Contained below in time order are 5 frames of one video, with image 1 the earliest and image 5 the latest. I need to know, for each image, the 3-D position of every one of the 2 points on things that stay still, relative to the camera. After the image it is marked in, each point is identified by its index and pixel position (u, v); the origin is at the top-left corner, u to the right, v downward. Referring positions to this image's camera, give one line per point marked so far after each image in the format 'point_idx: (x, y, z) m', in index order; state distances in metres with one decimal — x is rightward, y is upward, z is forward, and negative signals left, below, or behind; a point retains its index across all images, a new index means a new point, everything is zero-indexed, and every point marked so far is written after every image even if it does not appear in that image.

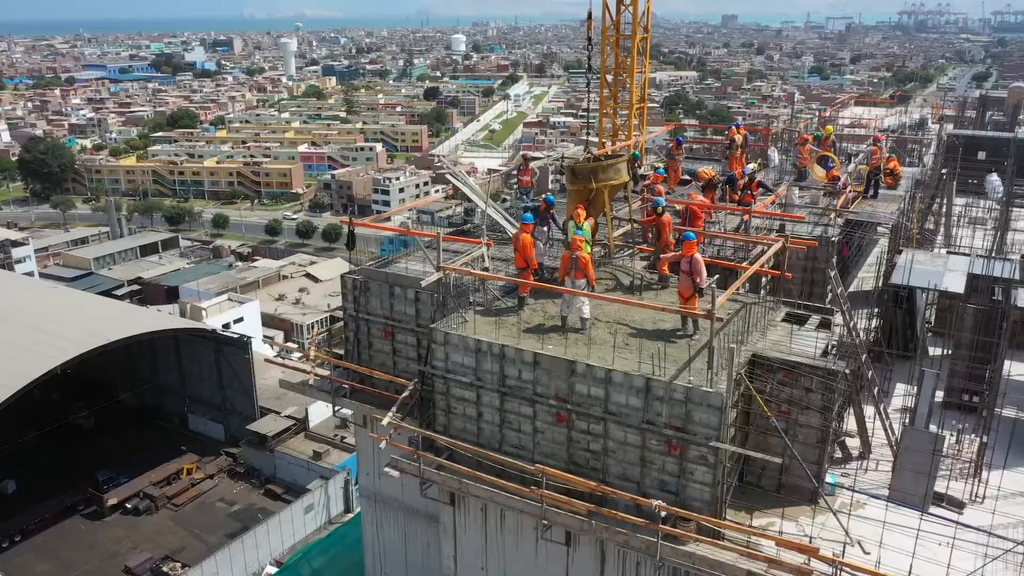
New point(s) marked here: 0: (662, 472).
0: (+1.9, -2.3, +9.3) m
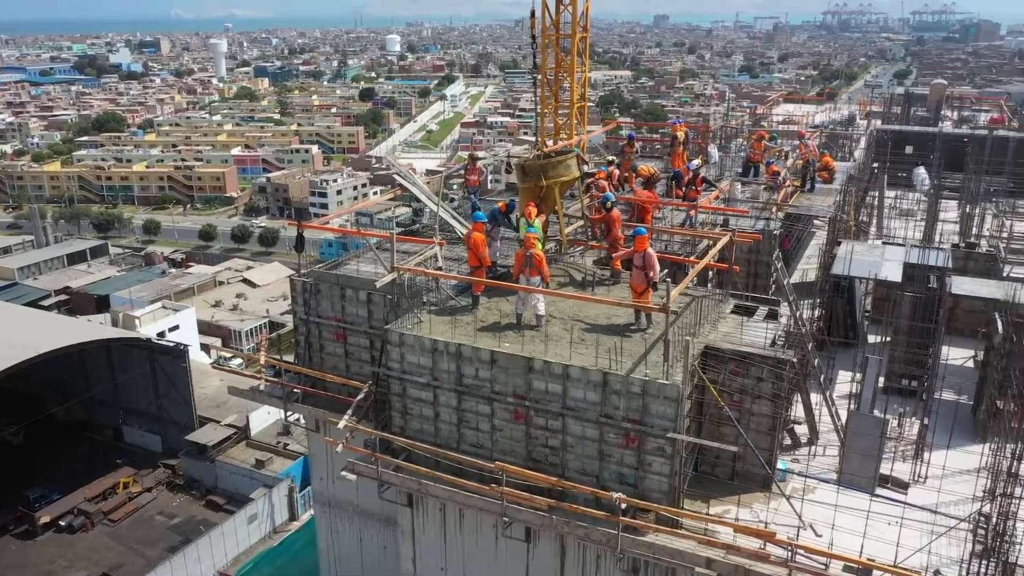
0: (+1.4, -2.3, +9.4) m
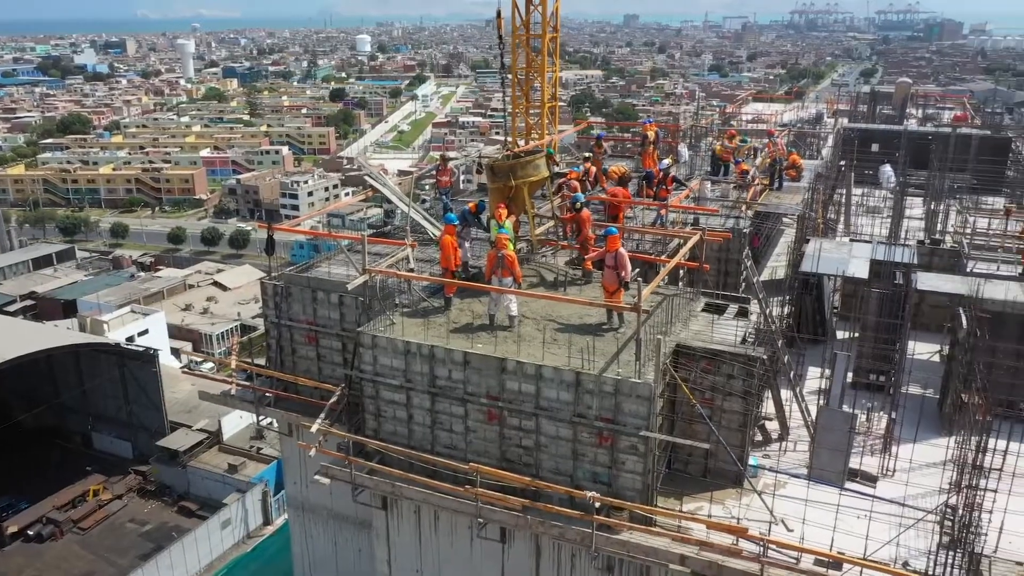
0: (+1.1, -2.3, +9.5) m
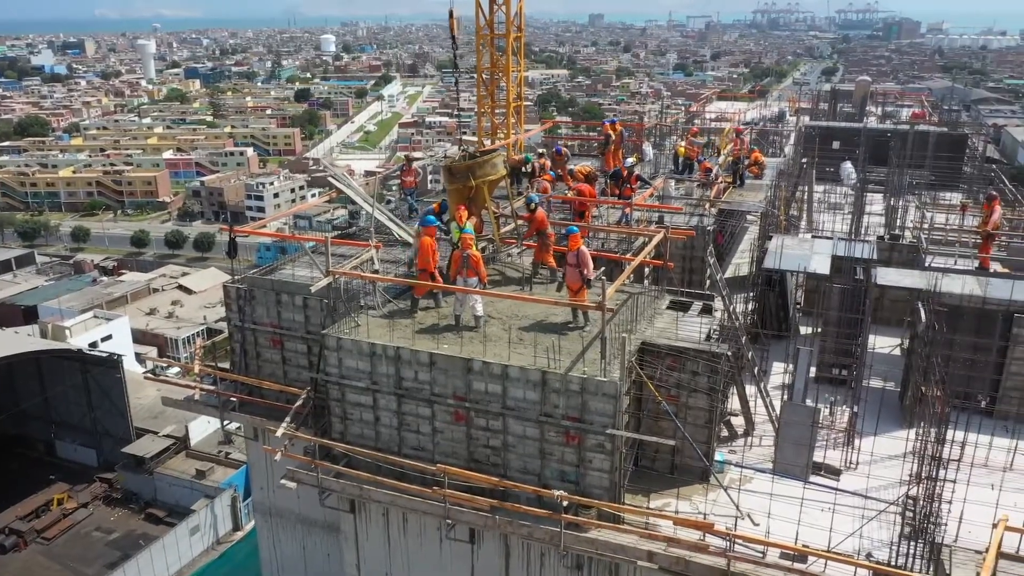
0: (+0.6, -2.2, +9.5) m
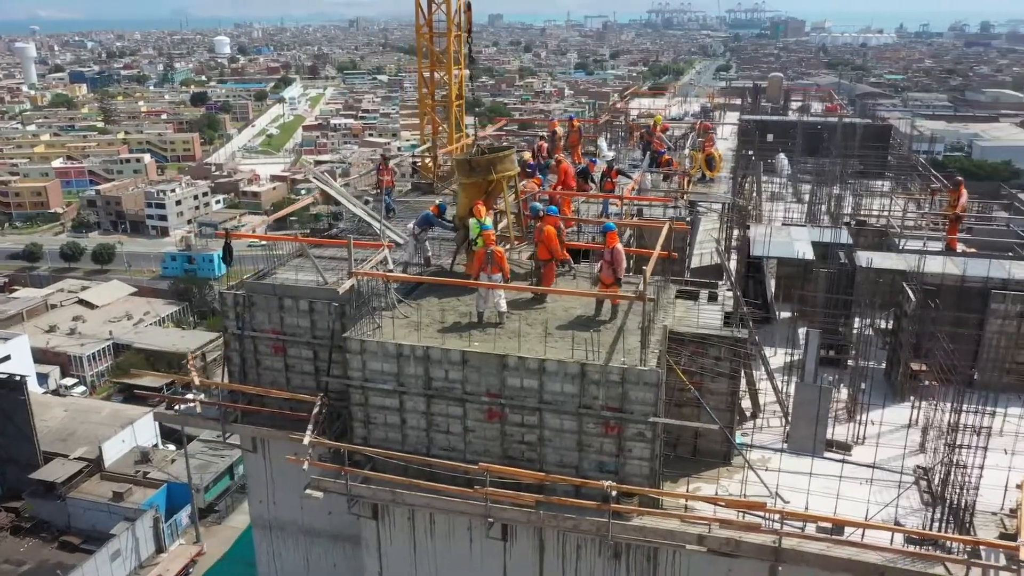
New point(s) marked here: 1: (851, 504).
0: (+1.1, -2.1, +9.5) m
1: (+4.4, -2.9, +9.8) m
